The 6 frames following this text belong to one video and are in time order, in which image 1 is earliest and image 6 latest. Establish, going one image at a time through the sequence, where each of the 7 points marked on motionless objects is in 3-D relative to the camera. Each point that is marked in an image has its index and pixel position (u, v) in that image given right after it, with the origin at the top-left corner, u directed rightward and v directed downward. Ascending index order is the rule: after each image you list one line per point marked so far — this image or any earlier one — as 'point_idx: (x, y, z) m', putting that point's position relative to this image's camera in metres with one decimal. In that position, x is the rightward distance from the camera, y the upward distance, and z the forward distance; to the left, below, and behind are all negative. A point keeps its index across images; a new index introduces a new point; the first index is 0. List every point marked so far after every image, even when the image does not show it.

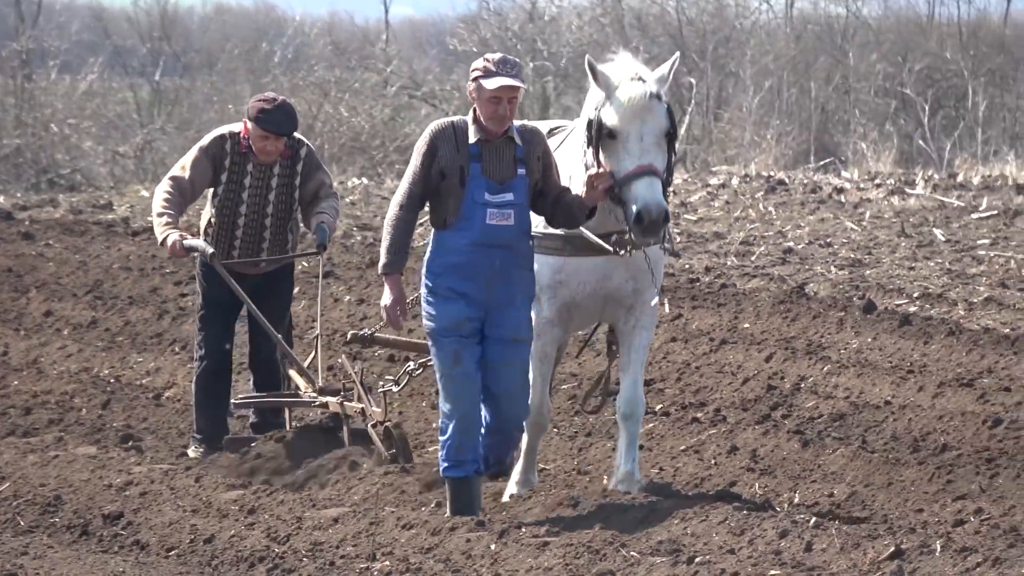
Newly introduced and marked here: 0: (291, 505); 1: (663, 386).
0: (-0.9, -0.8, +5.0) m
1: (+0.6, -0.5, +6.8) m
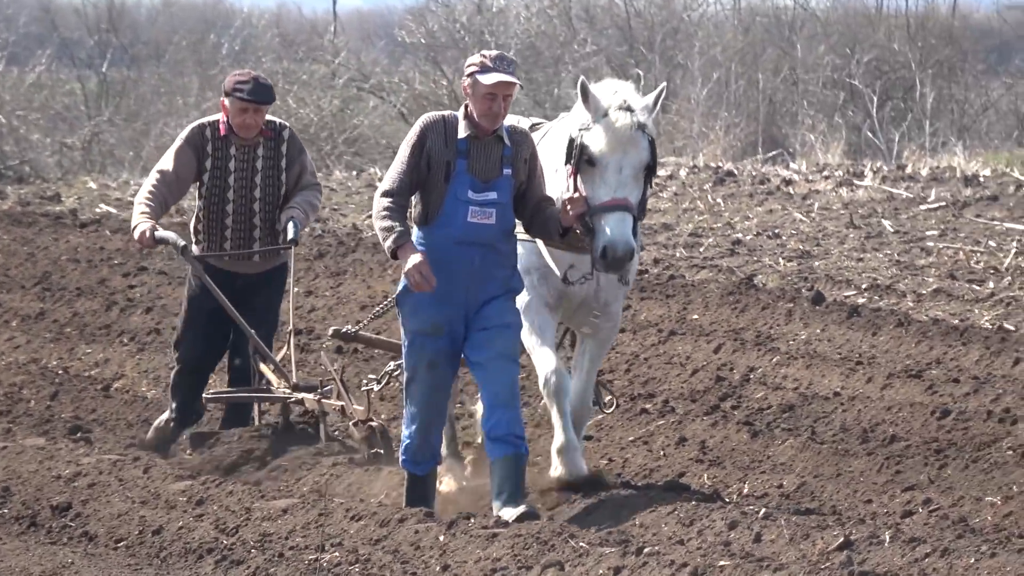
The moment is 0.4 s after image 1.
0: (-1.1, -0.8, +5.1) m
1: (+0.5, -0.4, +6.7) m
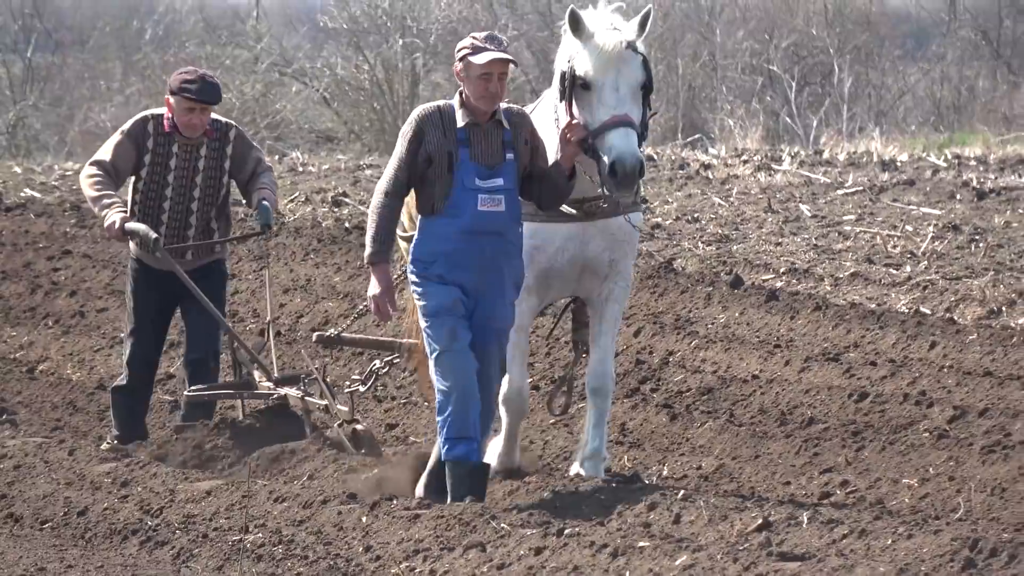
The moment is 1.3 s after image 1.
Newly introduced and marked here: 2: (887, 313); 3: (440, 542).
0: (-1.3, -0.7, +5.1) m
1: (+0.1, -0.4, +6.8) m
2: (+2.0, -0.1, +6.8) m
3: (-0.3, -0.9, +4.5) m
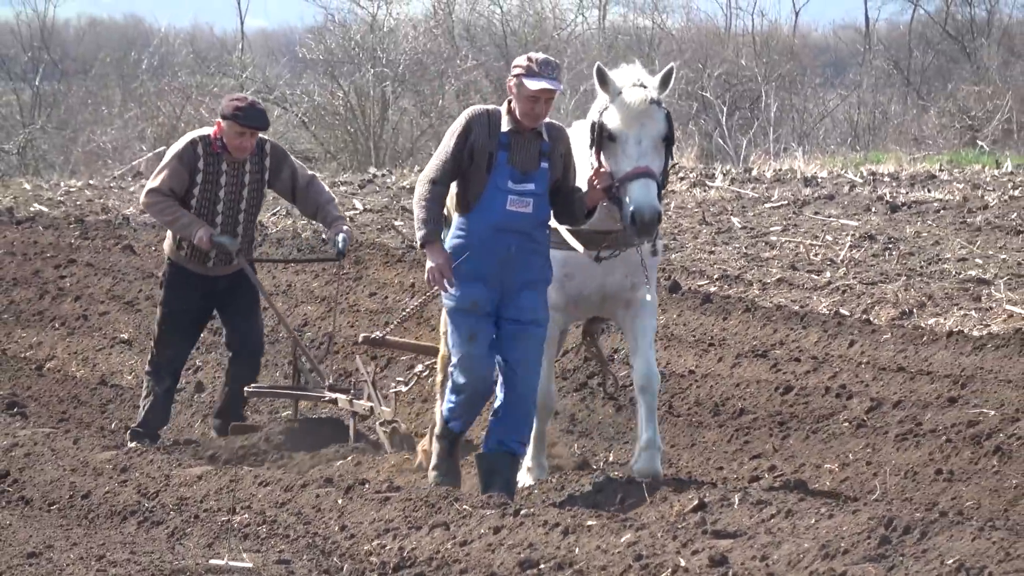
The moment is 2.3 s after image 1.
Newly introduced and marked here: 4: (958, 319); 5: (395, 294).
0: (-1.5, -0.8, +5.6) m
1: (-0.1, -0.4, +7.4) m
2: (+1.7, -0.2, +7.4) m
3: (-0.4, -0.9, +5.0) m
4: (+2.5, -0.2, +7.3) m
5: (-0.8, 0.0, +8.3) m
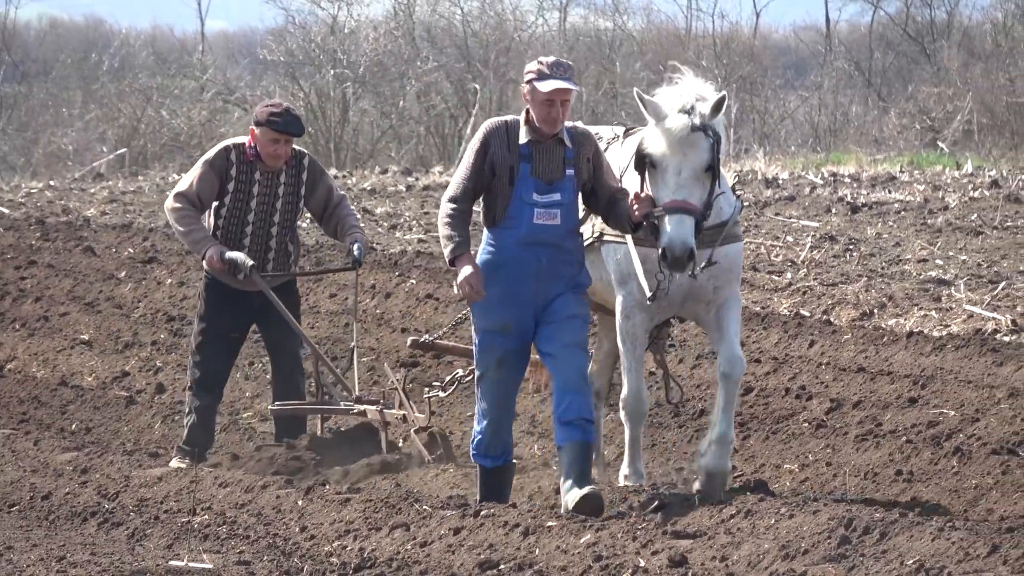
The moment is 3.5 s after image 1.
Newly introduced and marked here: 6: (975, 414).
0: (-1.7, -0.8, +5.6) m
1: (-0.3, -0.4, +7.4) m
2: (+1.5, -0.2, +7.5) m
3: (-0.6, -0.9, +5.1) m
4: (+2.3, -0.2, +7.3) m
5: (-1.0, 0.0, +8.3) m
6: (+2.2, -0.6, +6.2) m
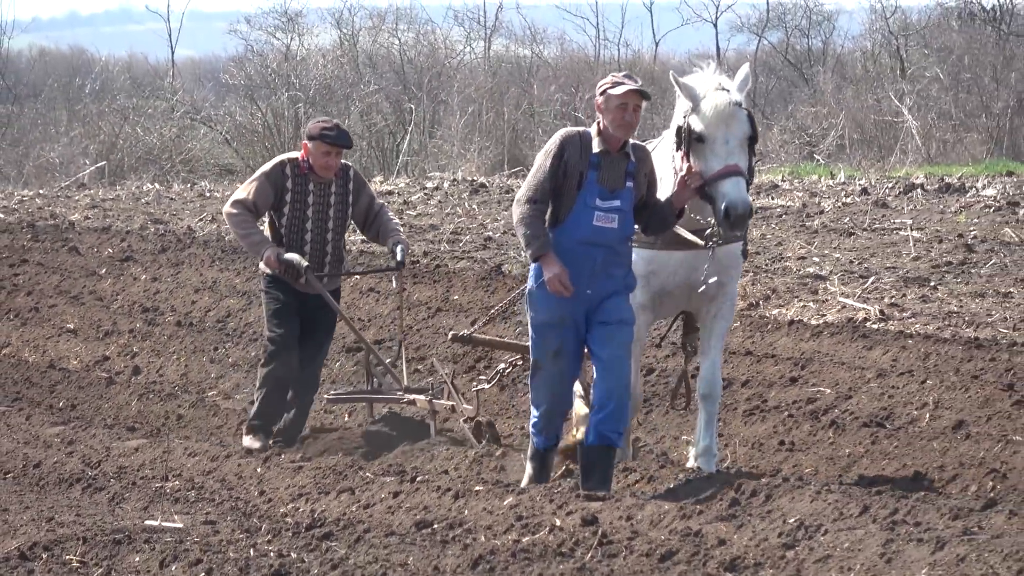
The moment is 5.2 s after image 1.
0: (-2.0, -0.8, +6.3) m
1: (-0.8, -0.4, +8.2) m
2: (+1.1, -0.1, +8.4) m
3: (-0.9, -0.9, +5.8) m
4: (+1.9, -0.1, +8.3) m
5: (-1.5, 0.0, +9.1) m
6: (+1.9, -0.6, +7.2) m
